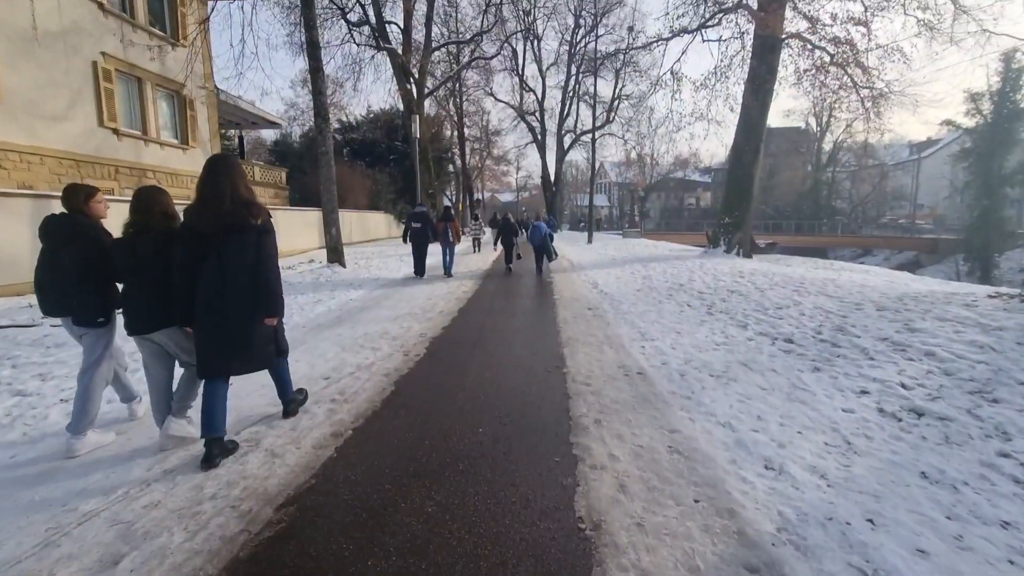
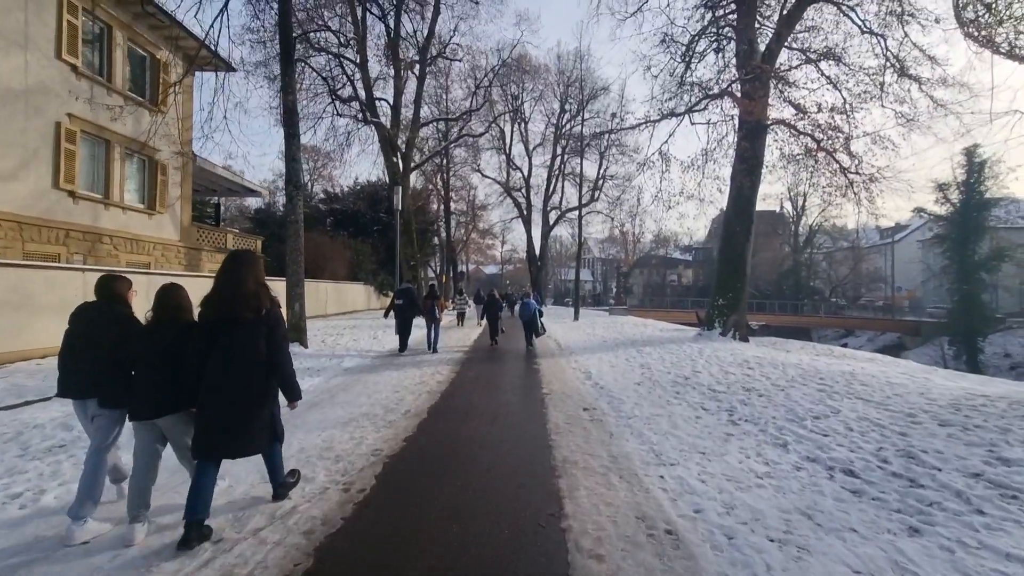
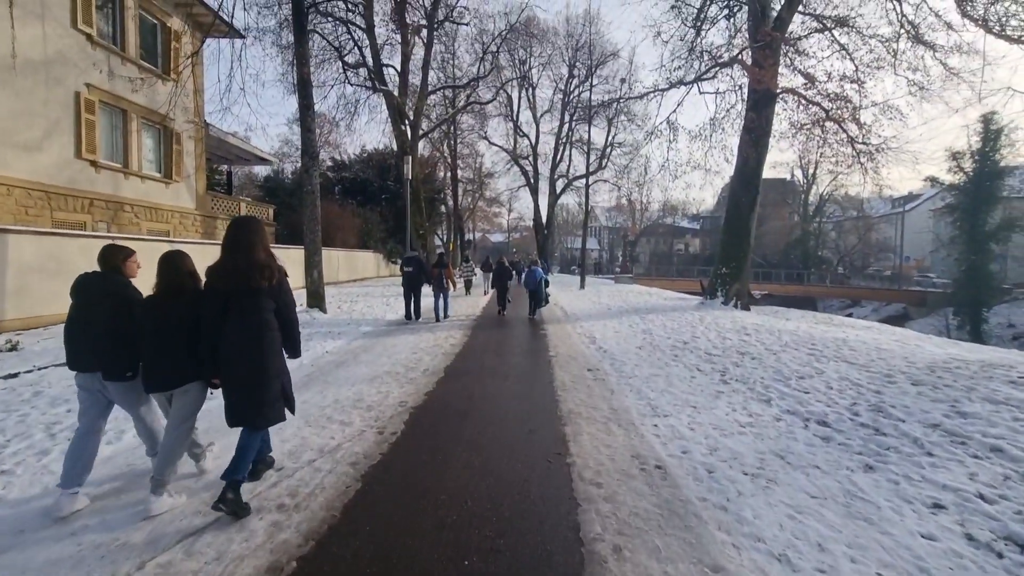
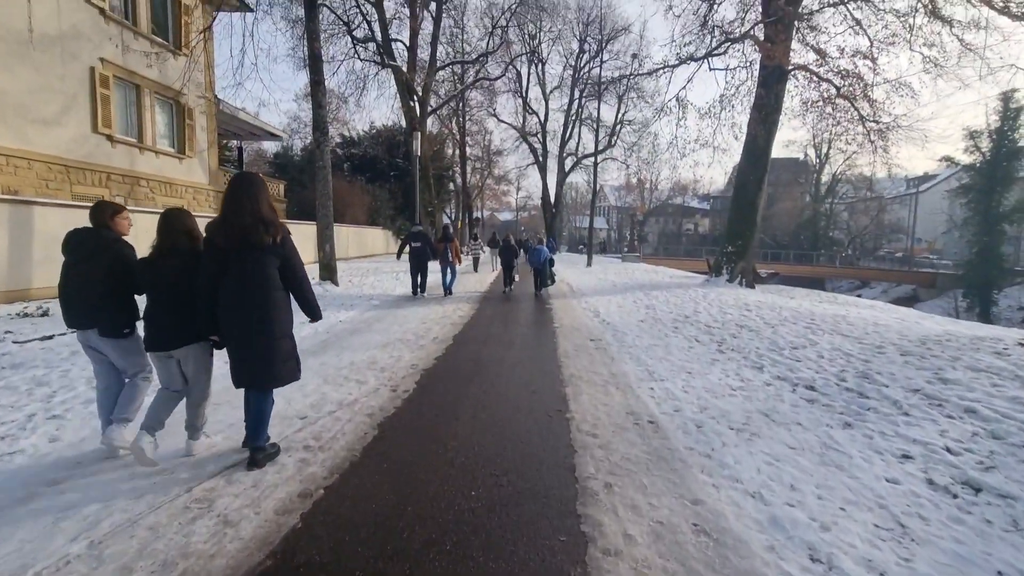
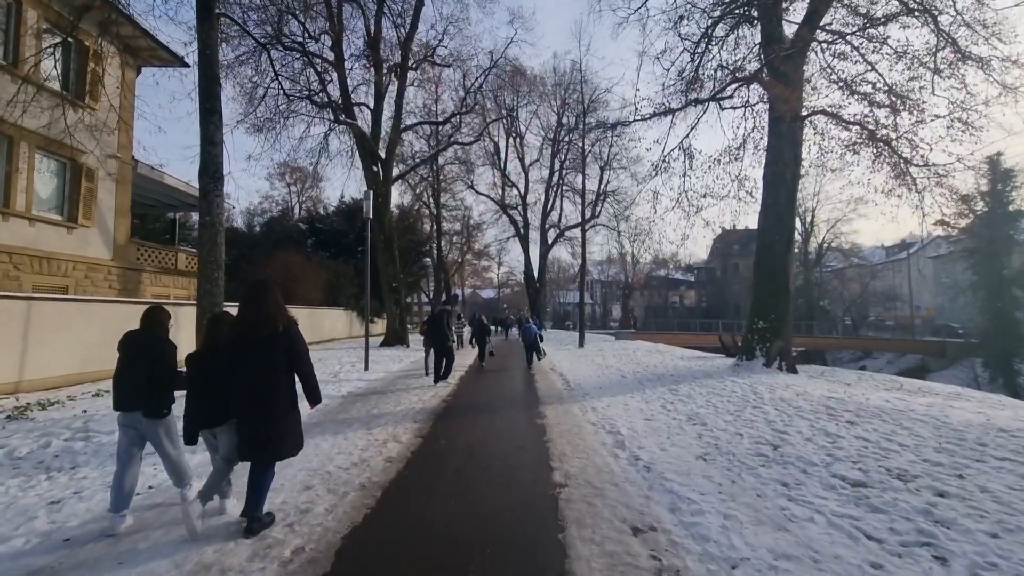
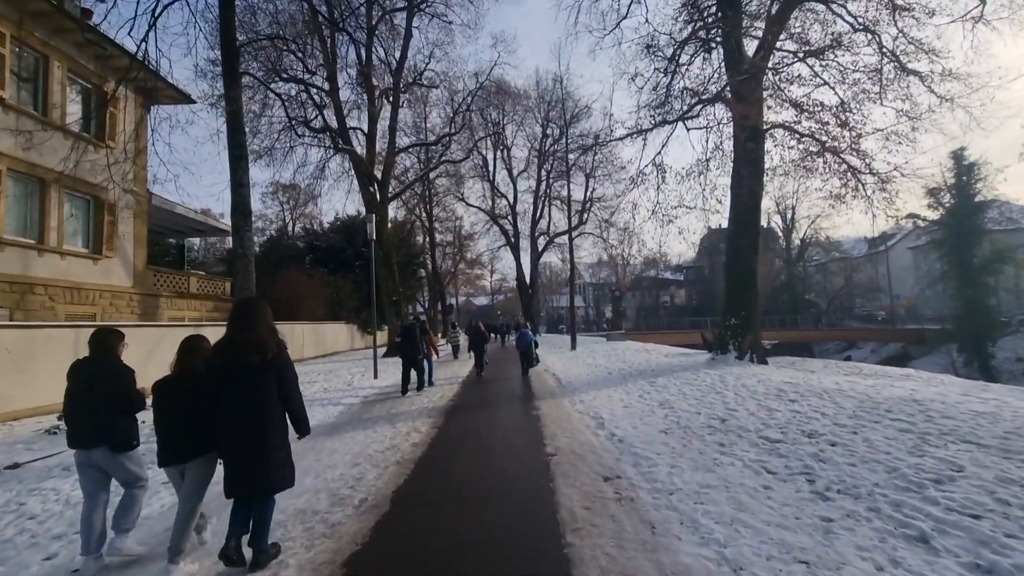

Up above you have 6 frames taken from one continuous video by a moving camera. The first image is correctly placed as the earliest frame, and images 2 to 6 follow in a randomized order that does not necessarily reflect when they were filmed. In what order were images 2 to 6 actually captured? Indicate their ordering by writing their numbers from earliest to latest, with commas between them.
4, 3, 2, 6, 5
